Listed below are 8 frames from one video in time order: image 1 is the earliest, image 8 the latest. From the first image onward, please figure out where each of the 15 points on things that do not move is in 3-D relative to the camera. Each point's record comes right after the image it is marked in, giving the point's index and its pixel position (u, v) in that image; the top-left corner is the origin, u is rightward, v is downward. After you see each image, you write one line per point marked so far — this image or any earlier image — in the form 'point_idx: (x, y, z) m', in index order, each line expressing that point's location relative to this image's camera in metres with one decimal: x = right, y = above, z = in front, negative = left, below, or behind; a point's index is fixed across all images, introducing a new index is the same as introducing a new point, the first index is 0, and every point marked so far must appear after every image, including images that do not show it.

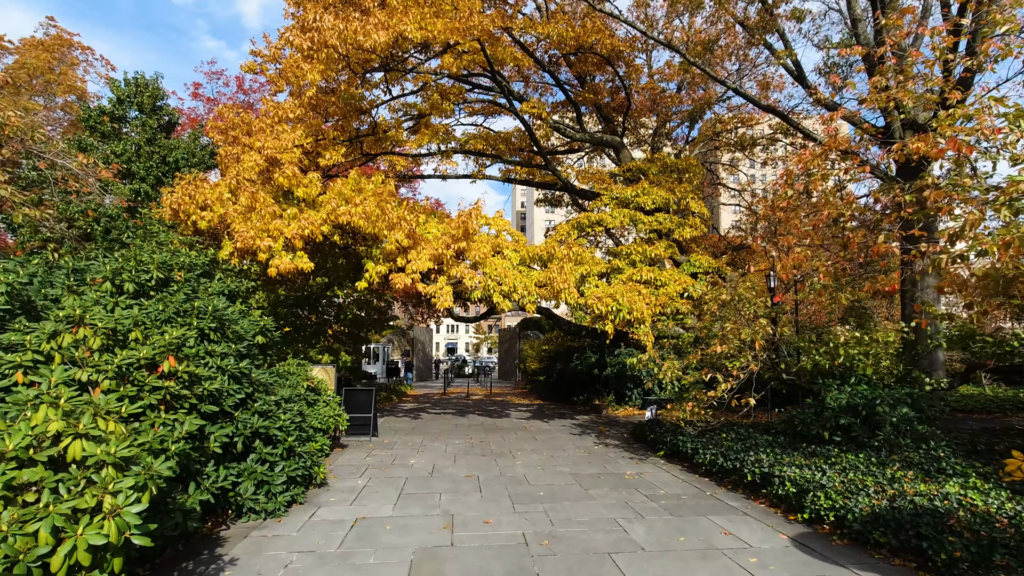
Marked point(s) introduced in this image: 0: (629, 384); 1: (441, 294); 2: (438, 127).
0: (+3.1, -2.5, +14.9) m
1: (-1.2, 0.0, +9.7) m
2: (-1.9, +4.2, +14.8) m
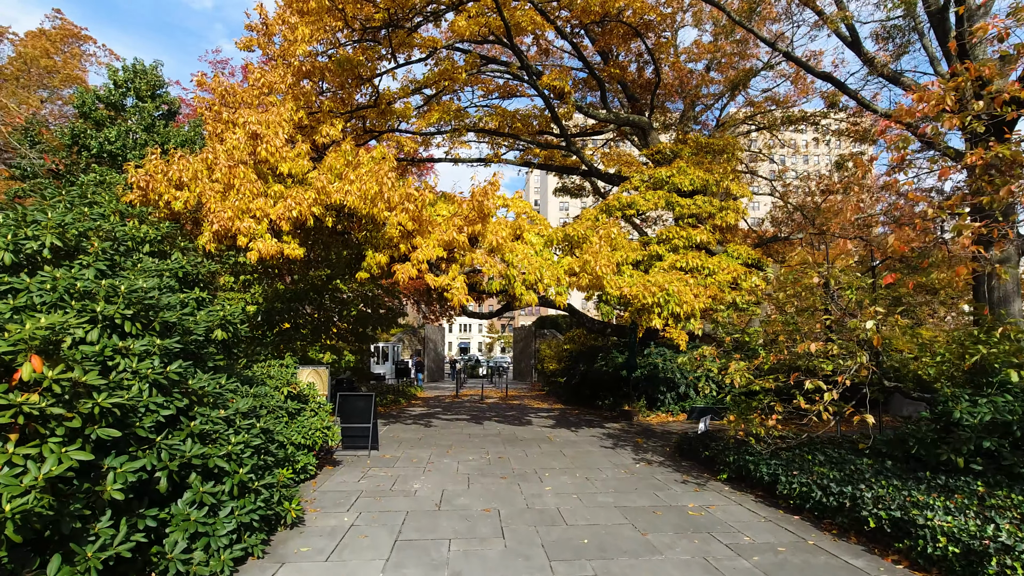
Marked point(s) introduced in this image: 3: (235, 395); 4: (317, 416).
0: (+3.6, -2.4, +13.4) m
1: (-0.9, +0.1, +8.3) m
2: (-1.5, +4.4, +13.4) m
3: (-2.2, -0.9, +4.4) m
4: (-2.4, -1.6, +6.8) m
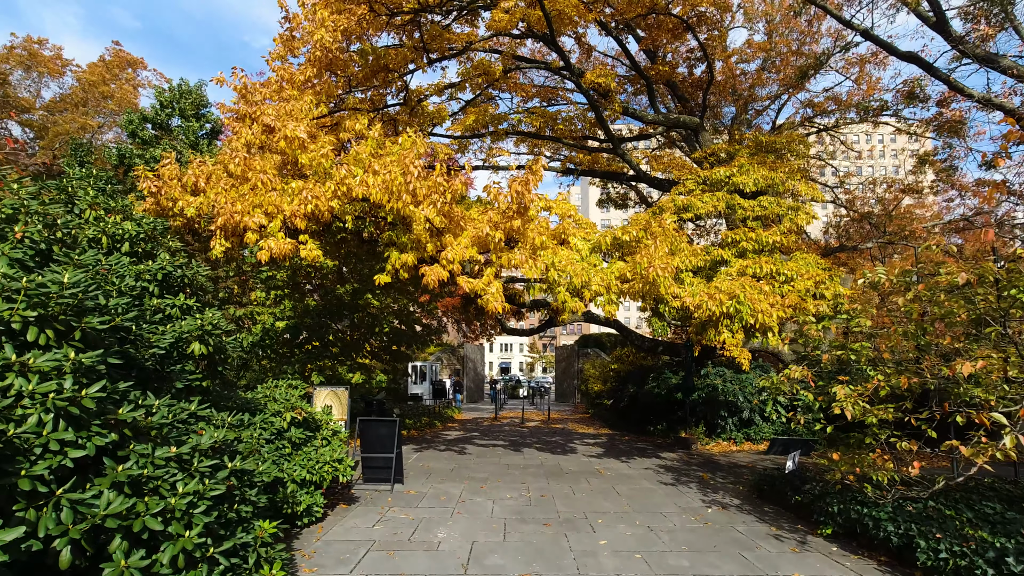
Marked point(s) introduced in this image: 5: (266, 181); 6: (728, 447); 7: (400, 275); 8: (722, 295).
0: (+4.5, -2.6, +11.9) m
1: (-0.3, 0.0, +7.2) m
2: (-0.6, +4.1, +12.6) m
3: (-1.9, -0.9, +3.4) m
4: (-1.9, -1.7, +5.8) m
5: (-3.2, +1.3, +7.3) m
6: (+4.5, -3.3, +11.5) m
7: (-1.5, +0.2, +7.5) m
8: (+2.7, -0.1, +7.2) m
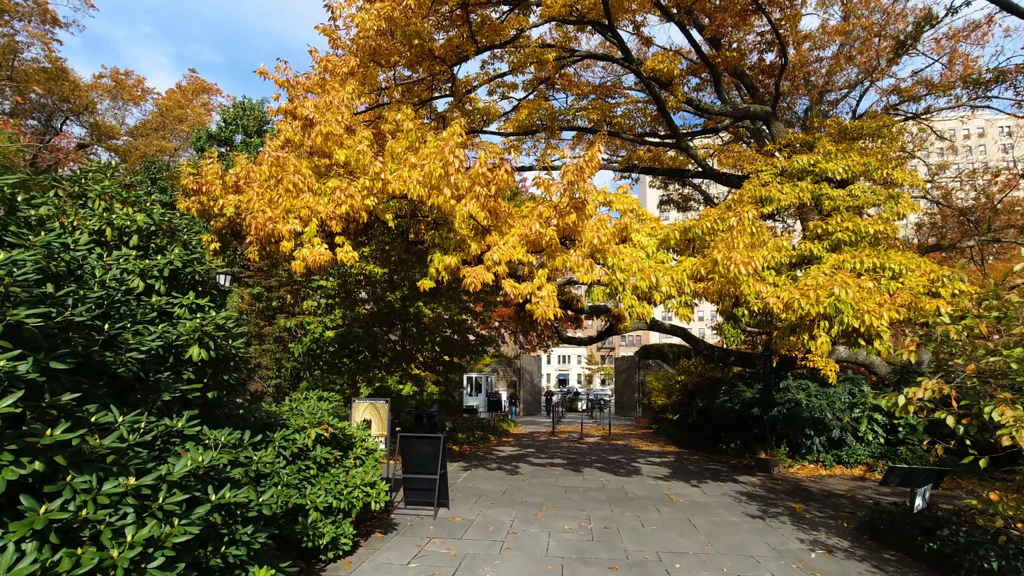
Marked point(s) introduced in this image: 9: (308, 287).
0: (+5.6, -2.7, +10.6) m
1: (+0.3, 0.0, +6.4) m
2: (+0.6, +4.0, +11.9) m
3: (-1.6, -0.8, +2.8) m
4: (-1.4, -1.7, +5.2) m
5: (-2.6, +1.3, +6.9) m
6: (+5.5, -3.3, +10.1) m
7: (-0.8, +0.1, +6.8) m
8: (+3.3, -0.1, +6.1) m
9: (-5.4, 0.0, +14.7) m
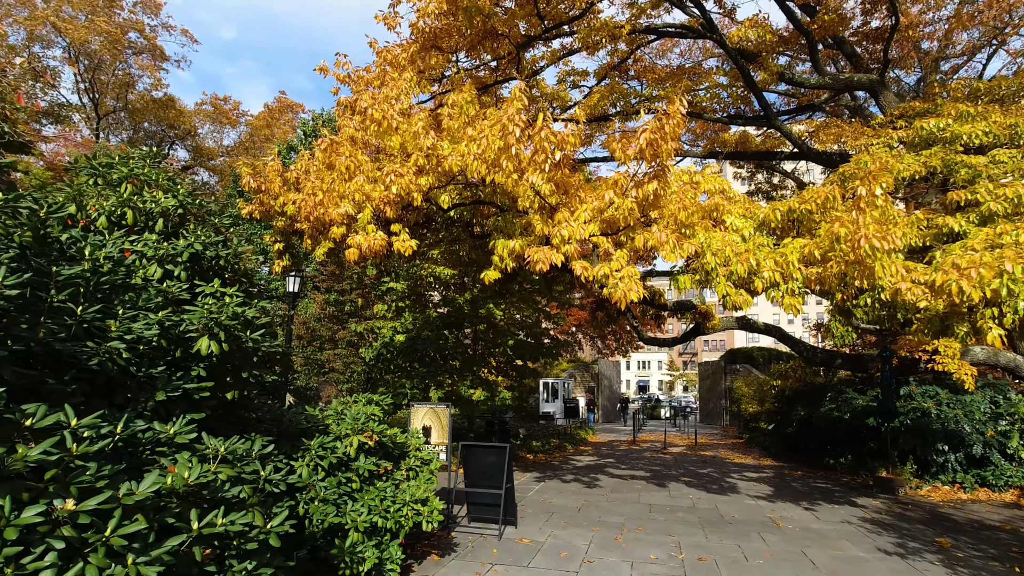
0: (+6.9, -2.5, +9.0) m
1: (+1.0, +0.1, +5.6) m
2: (+2.0, +4.0, +11.0) m
3: (-1.4, -0.7, +2.3) m
4: (-0.8, -1.6, +4.6) m
5: (-1.8, +1.4, +6.4) m
6: (+6.8, -3.2, +8.5) m
7: (0.0, +0.2, +6.1) m
8: (+4.0, +0.1, +4.9) m
9: (-3.5, -0.1, +14.5) m
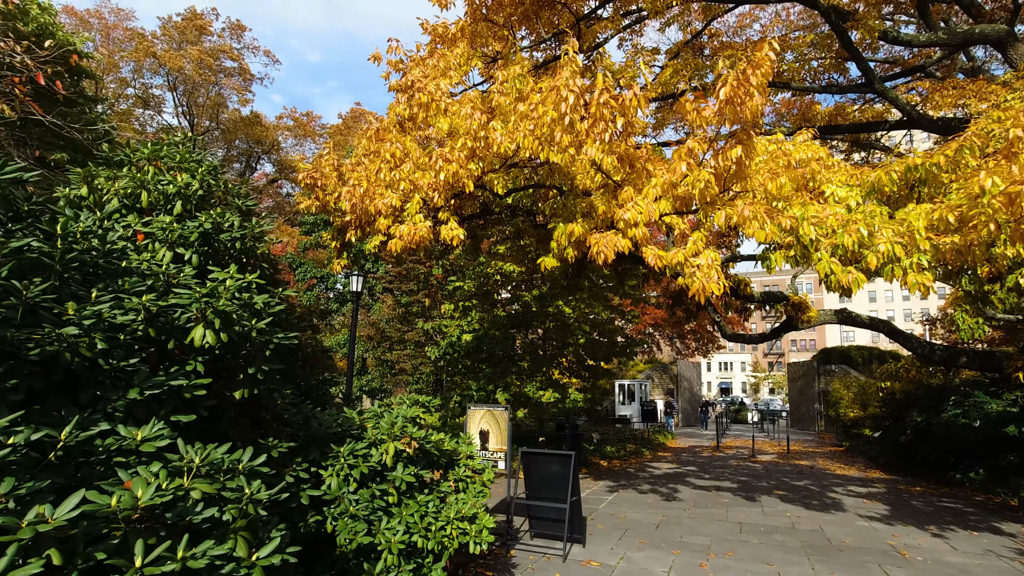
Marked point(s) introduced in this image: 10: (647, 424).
0: (+7.9, -2.3, +7.4) m
1: (+1.6, +0.2, +4.8) m
2: (+3.1, +4.2, +10.1) m
3: (-1.2, -0.6, +1.8) m
4: (-0.4, -1.5, +4.0) m
5: (-1.2, +1.4, +6.0) m
6: (+7.7, -2.9, +7.0) m
7: (+0.6, +0.3, +5.5) m
8: (+4.4, +0.3, +3.7) m
9: (-1.7, 0.0, +14.3) m
10: (+4.7, -4.8, +19.6) m
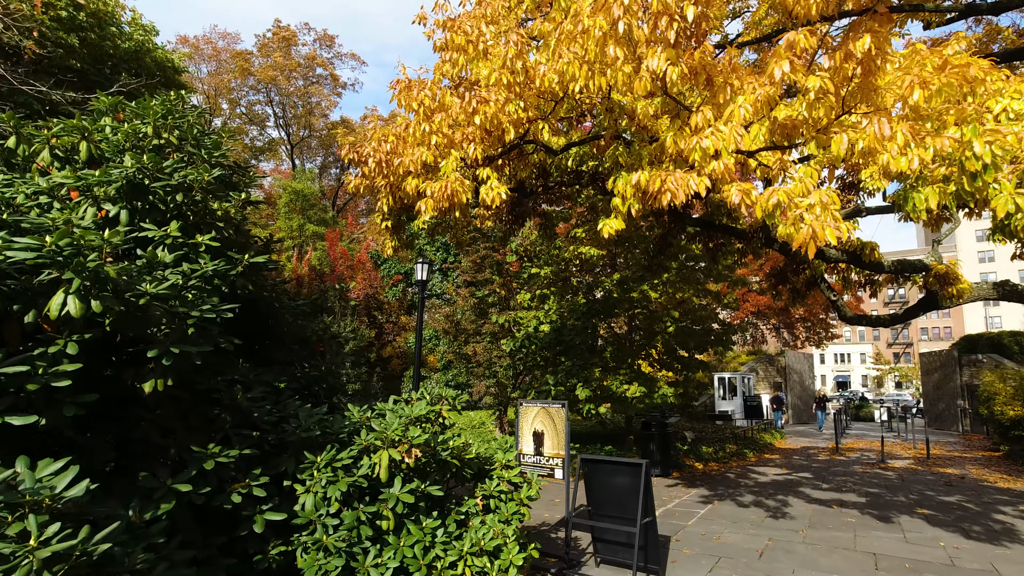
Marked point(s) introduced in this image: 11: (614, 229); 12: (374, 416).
0: (+8.6, -1.8, +5.1) m
1: (+1.9, +0.5, +3.6) m
2: (+4.1, +4.6, +8.5) m
3: (-1.4, -0.4, +1.1) m
4: (-0.1, -1.3, +3.1) m
5: (-0.7, +1.6, +5.2) m
6: (+8.4, -2.4, +4.7) m
7: (+1.0, +0.6, +4.4) m
8: (+4.4, +0.6, +2.0) m
9: (+0.2, +0.2, +13.4) m
10: (+7.6, -4.2, +17.7) m
11: (+0.8, +0.5, +4.5) m
12: (-0.8, -0.7, +3.1) m
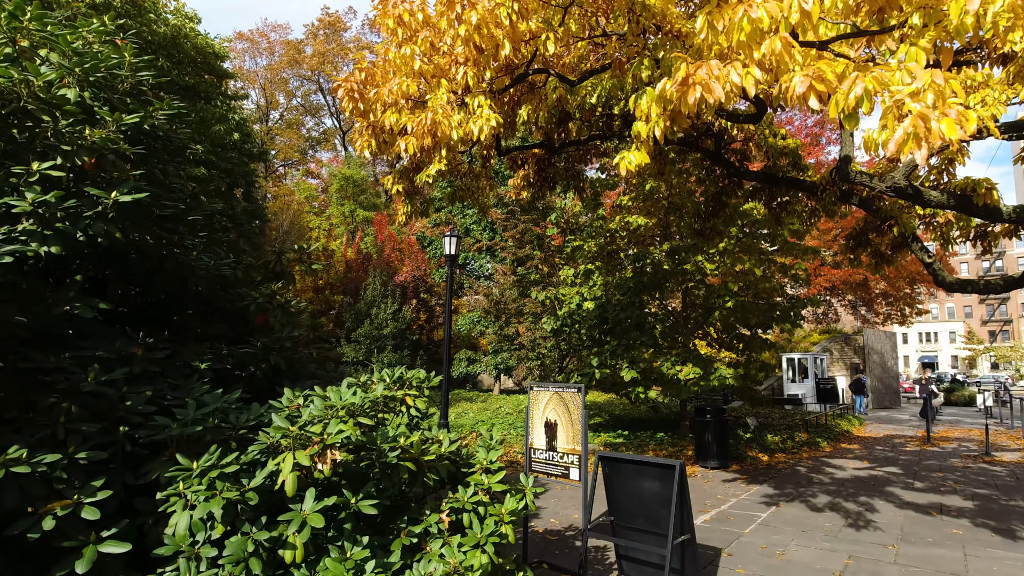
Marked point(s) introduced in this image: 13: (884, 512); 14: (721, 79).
0: (+8.6, -1.3, +3.4) m
1: (+1.7, +0.8, +2.5) m
2: (+4.4, +5.0, +7.0) m
3: (-1.7, -0.3, +0.4) m
4: (-0.2, -1.0, +2.4) m
5: (-0.6, +1.9, +4.4) m
6: (+8.4, -2.0, +3.0) m
7: (+0.9, +0.9, +3.4) m
8: (+4.1, +0.9, +0.7) m
9: (+1.1, +0.8, +12.5) m
10: (+9.0, -3.4, +16.1) m
11: (+0.8, +0.8, +3.5) m
12: (-0.9, -0.5, +2.4) m
13: (+3.6, -2.2, +5.4) m
14: (+1.0, +0.9, +2.7) m
